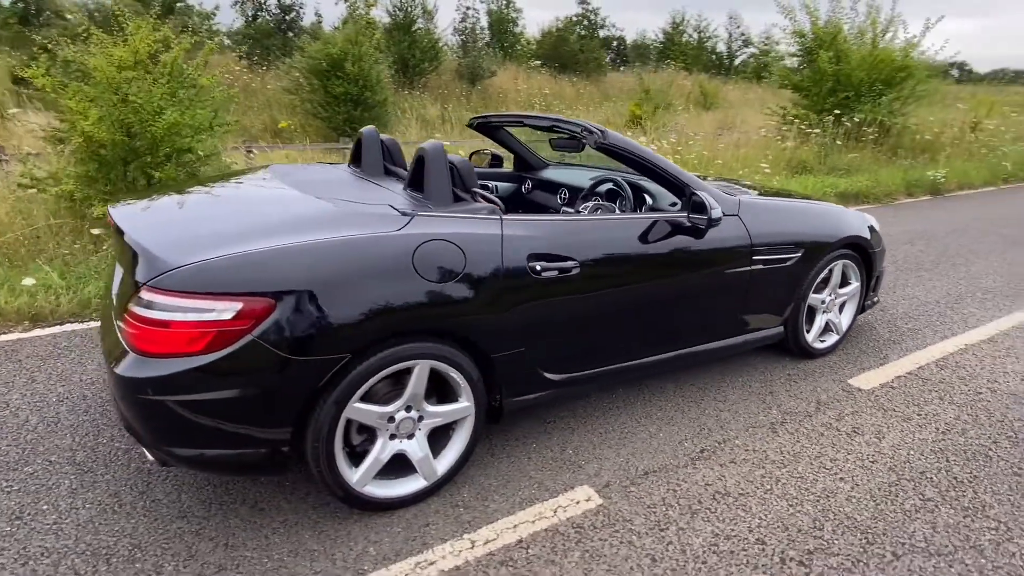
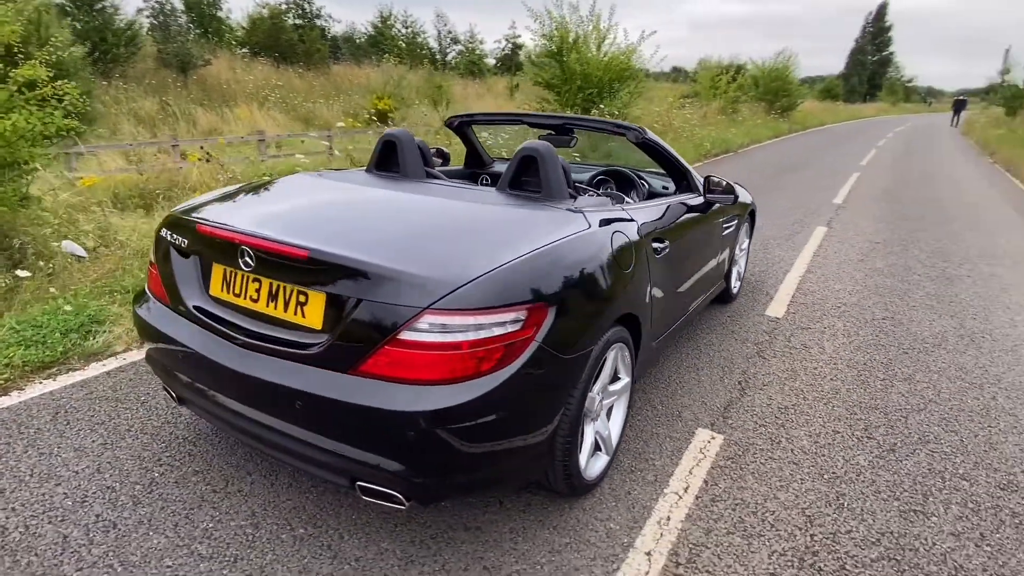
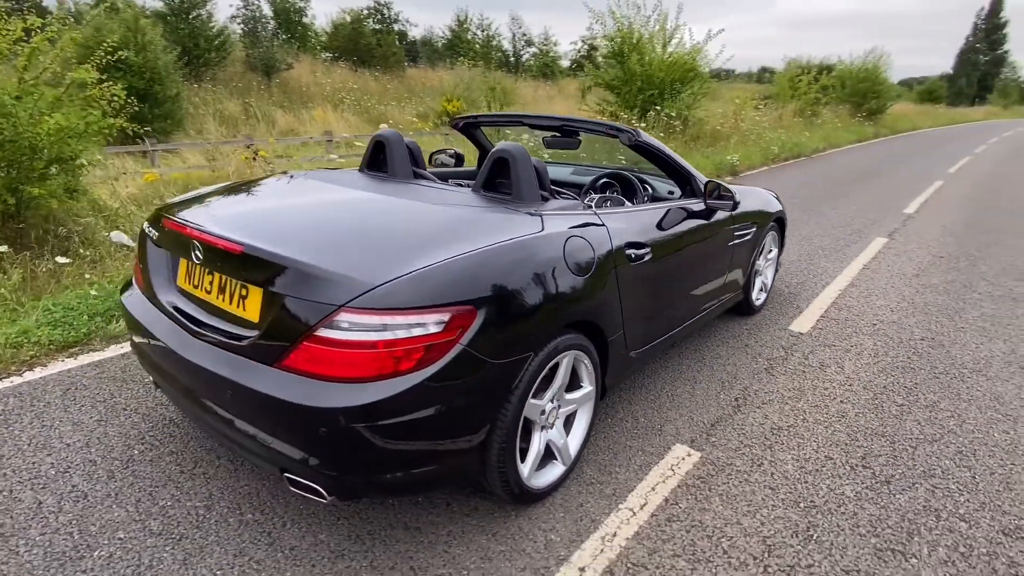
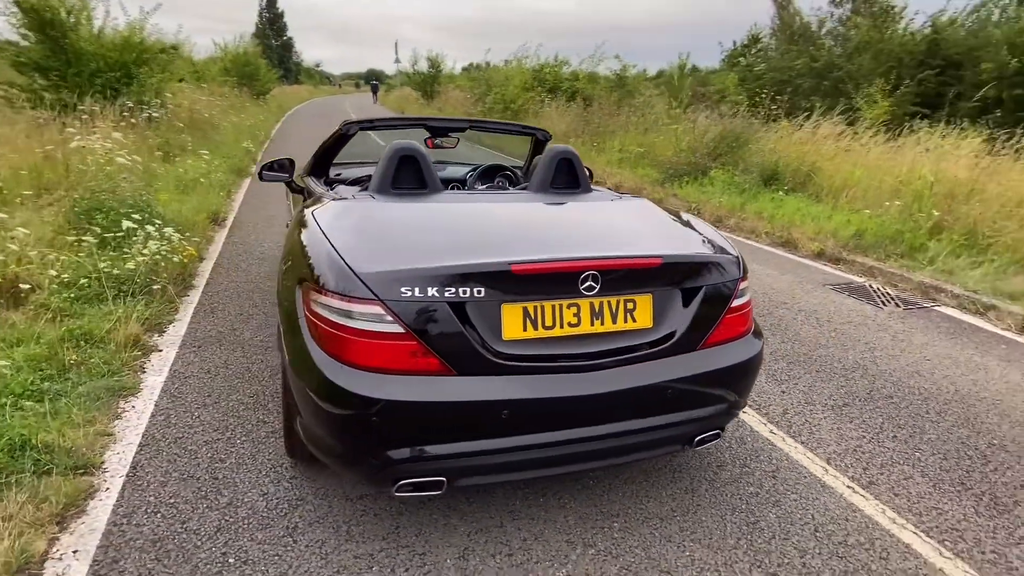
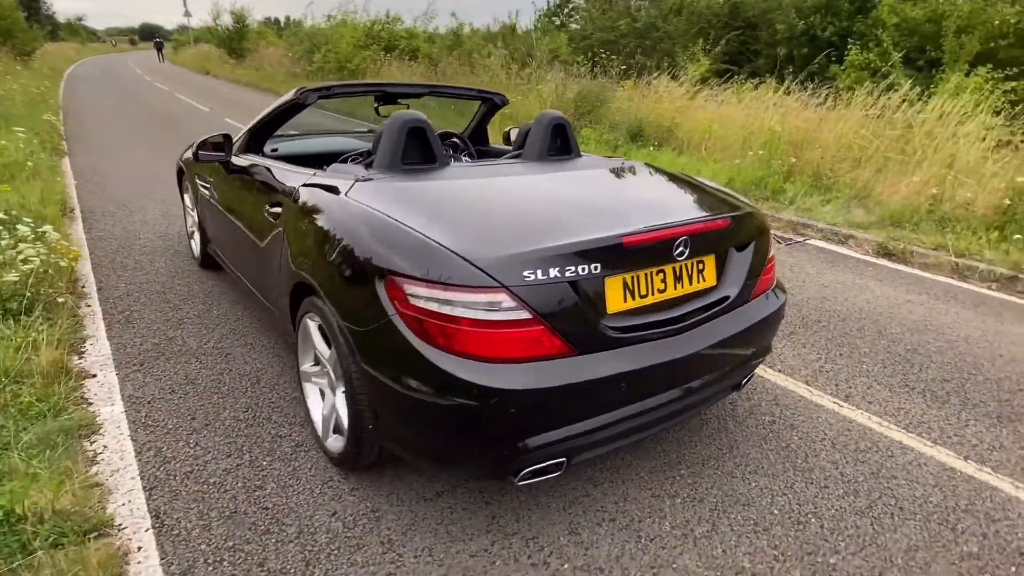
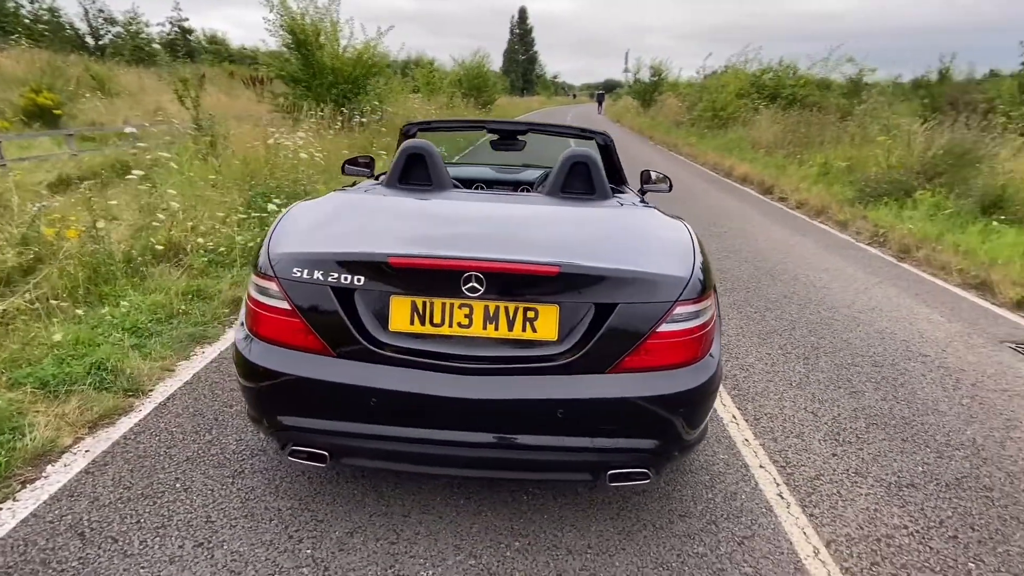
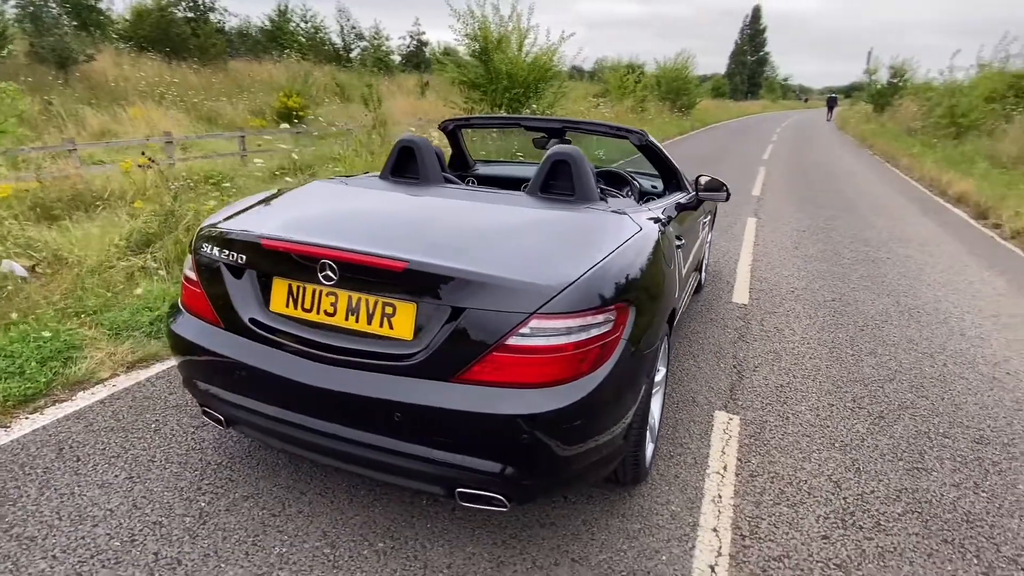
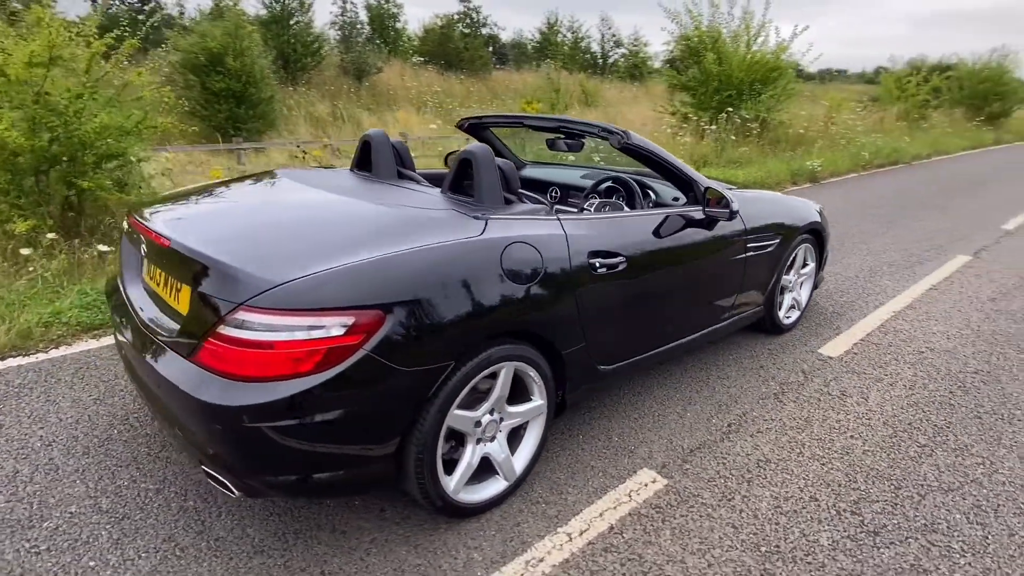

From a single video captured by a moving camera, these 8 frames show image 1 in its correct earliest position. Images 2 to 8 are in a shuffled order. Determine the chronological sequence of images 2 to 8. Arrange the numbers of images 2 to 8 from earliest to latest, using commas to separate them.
8, 3, 2, 7, 6, 4, 5
